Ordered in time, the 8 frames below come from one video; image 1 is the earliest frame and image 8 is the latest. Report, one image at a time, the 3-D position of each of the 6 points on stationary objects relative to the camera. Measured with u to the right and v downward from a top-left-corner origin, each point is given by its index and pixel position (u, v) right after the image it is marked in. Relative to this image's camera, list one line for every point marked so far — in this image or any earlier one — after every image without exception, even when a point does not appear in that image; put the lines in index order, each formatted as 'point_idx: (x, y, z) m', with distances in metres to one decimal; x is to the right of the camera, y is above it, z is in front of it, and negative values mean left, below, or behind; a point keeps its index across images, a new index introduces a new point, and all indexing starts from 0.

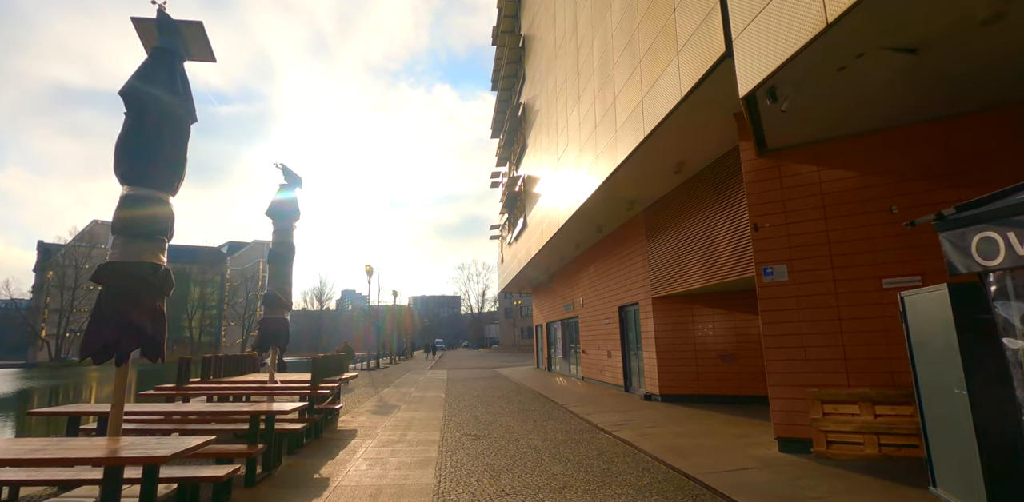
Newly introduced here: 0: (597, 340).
0: (+3.1, -3.3, +17.0) m
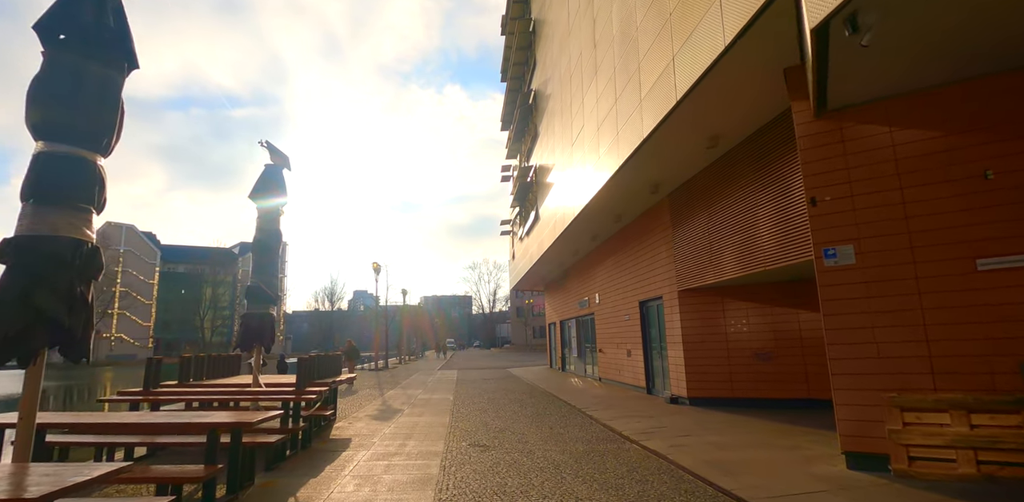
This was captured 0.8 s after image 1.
0: (+3.5, -3.0, +15.9) m
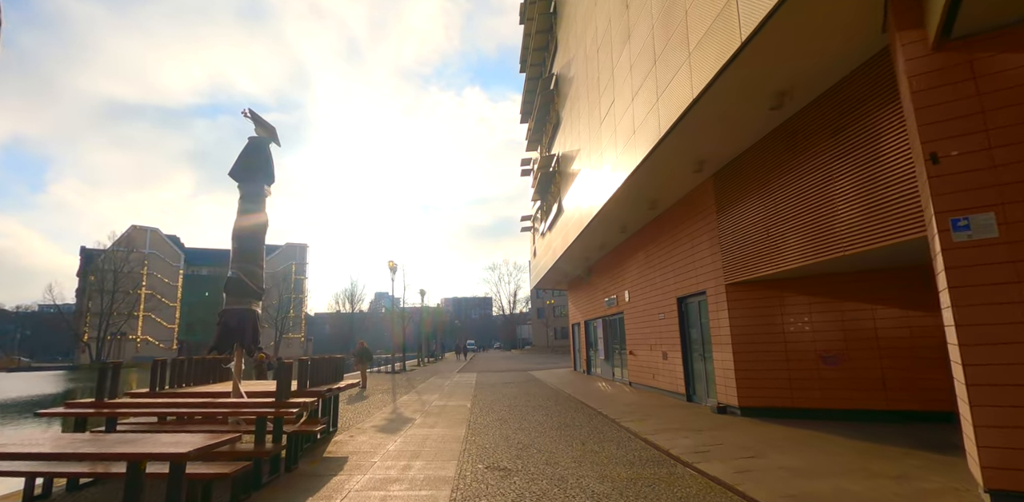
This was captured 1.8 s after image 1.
0: (+4.2, -2.8, +14.5) m
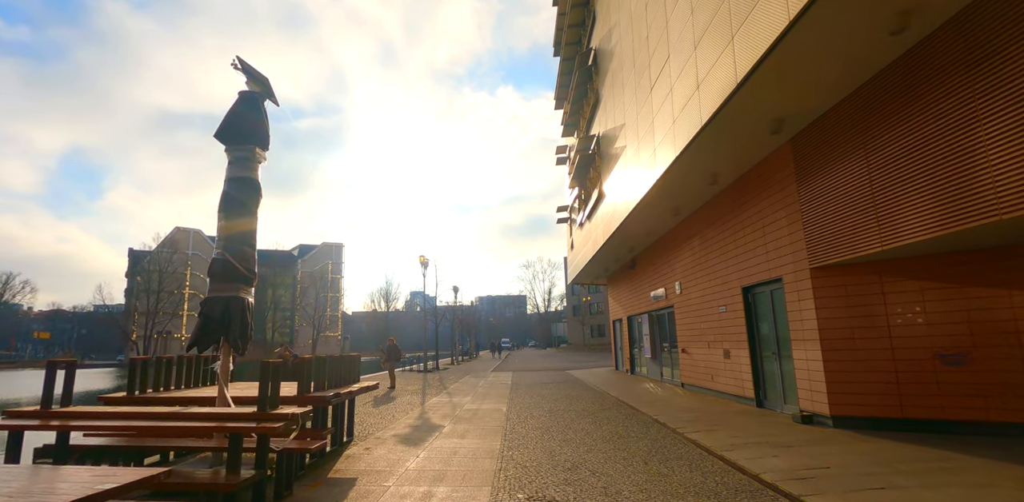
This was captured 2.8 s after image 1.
0: (+5.3, -2.3, +12.8) m
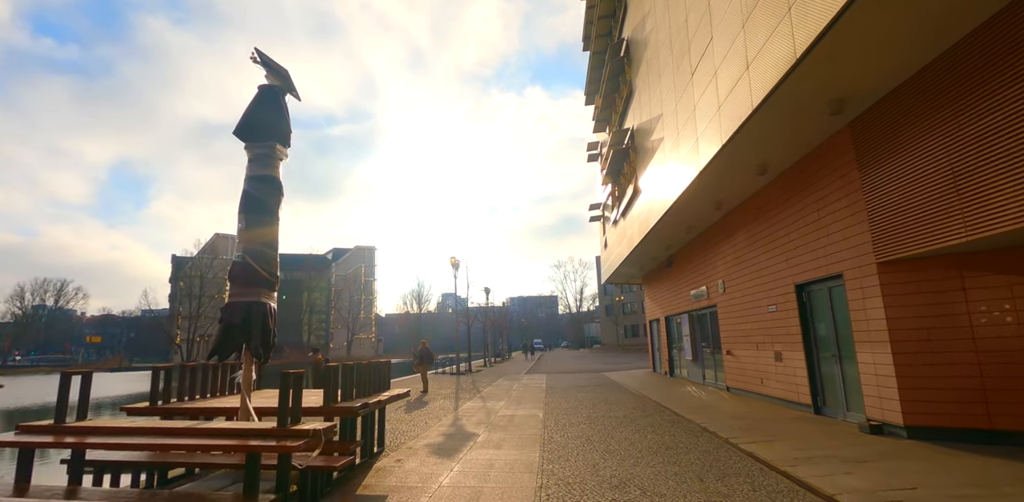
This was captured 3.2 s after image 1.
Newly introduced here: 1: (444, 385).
0: (+6.2, -2.2, +12.0) m
1: (-2.7, -5.3, +18.5) m
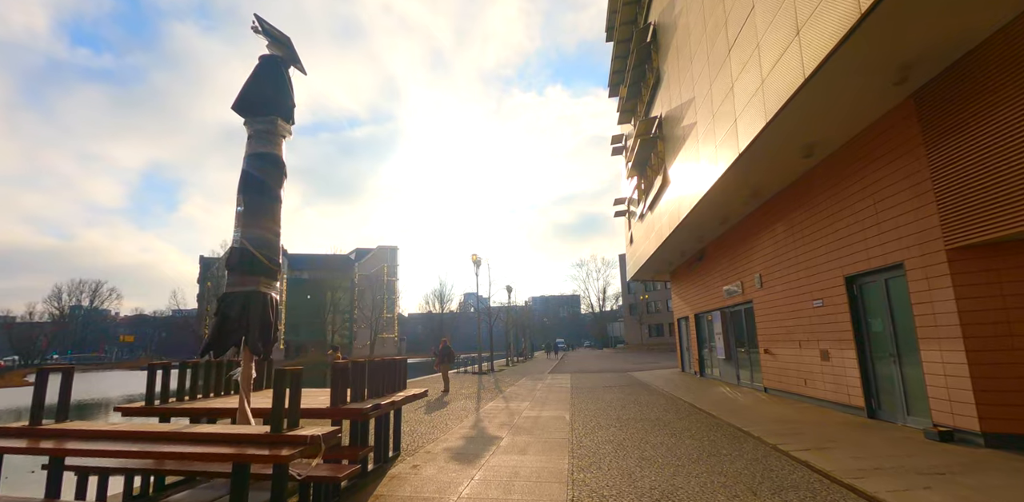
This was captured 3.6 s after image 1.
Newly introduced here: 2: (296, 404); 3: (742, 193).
0: (+6.8, -2.0, +11.2) m
1: (-1.8, -5.1, +18.0) m
2: (-1.7, -1.2, +3.8) m
3: (+5.6, +1.4, +11.5) m
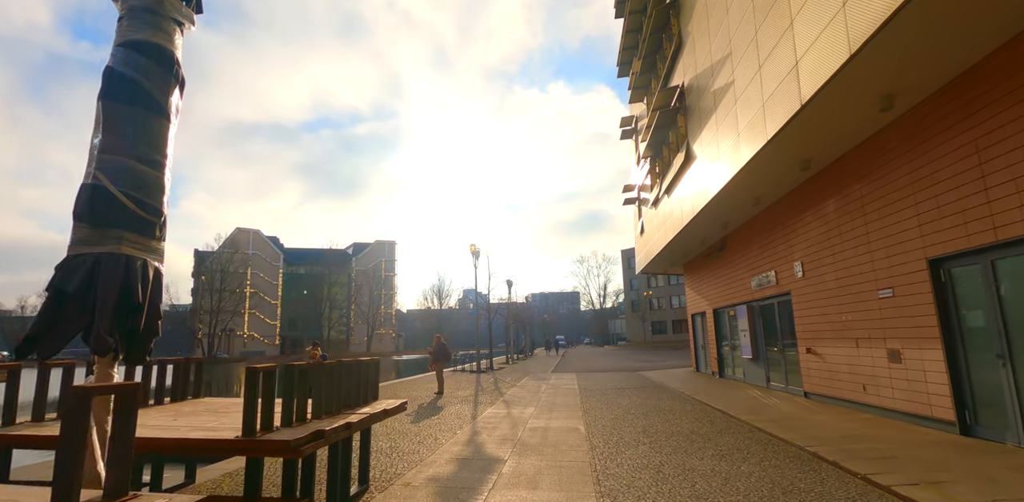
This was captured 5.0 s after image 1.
0: (+6.8, -1.6, +9.5) m
1: (-1.7, -4.7, +16.3) m
2: (-1.6, -0.8, +2.0) m
3: (+5.7, +1.8, +9.7) m
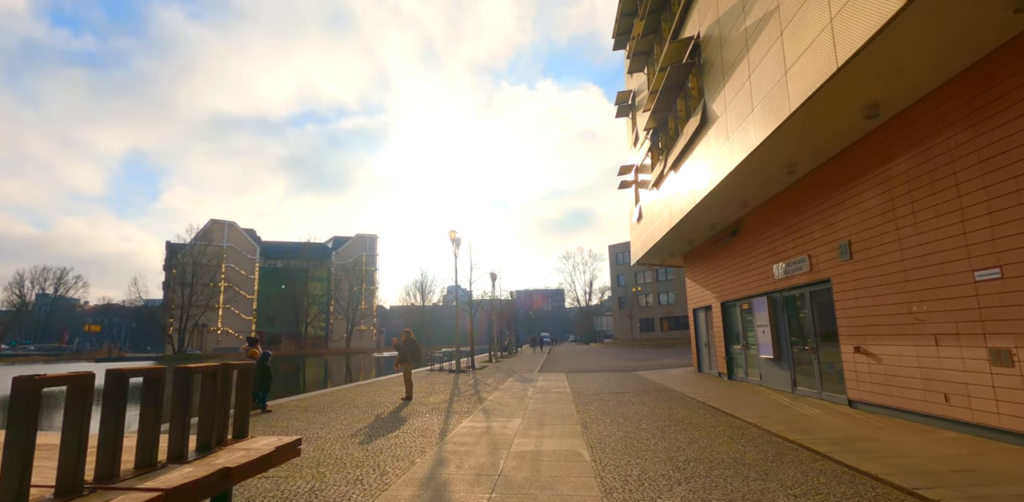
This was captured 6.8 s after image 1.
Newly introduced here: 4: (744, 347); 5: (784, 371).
0: (+6.5, -1.2, +7.5) m
1: (-2.3, -4.1, +14.1) m
2: (-1.6, -0.4, -0.3) m
3: (+5.5, +2.3, +7.7) m
4: (+7.3, -3.0, +14.7) m
5: (+7.1, -3.1, +12.1) m
